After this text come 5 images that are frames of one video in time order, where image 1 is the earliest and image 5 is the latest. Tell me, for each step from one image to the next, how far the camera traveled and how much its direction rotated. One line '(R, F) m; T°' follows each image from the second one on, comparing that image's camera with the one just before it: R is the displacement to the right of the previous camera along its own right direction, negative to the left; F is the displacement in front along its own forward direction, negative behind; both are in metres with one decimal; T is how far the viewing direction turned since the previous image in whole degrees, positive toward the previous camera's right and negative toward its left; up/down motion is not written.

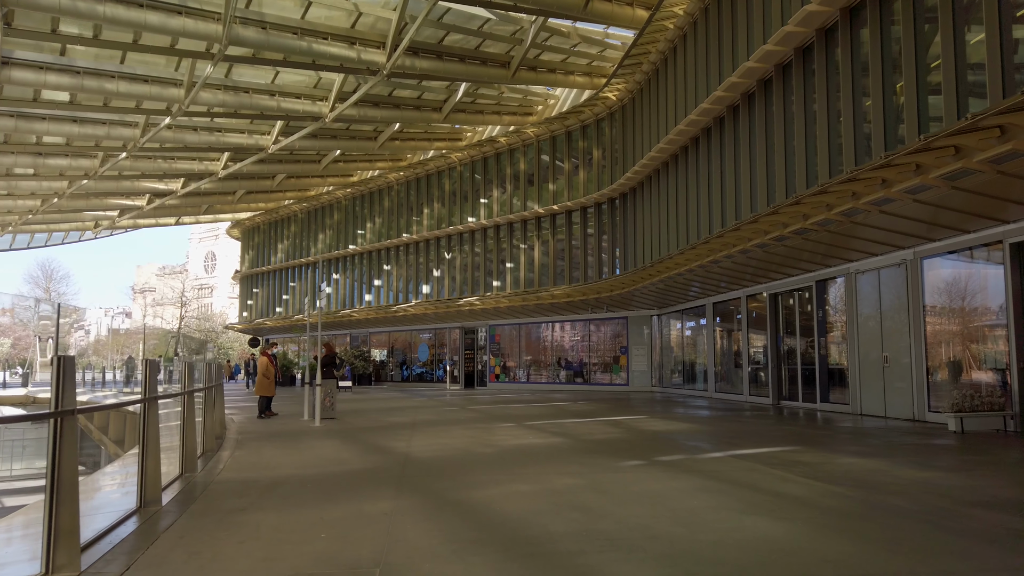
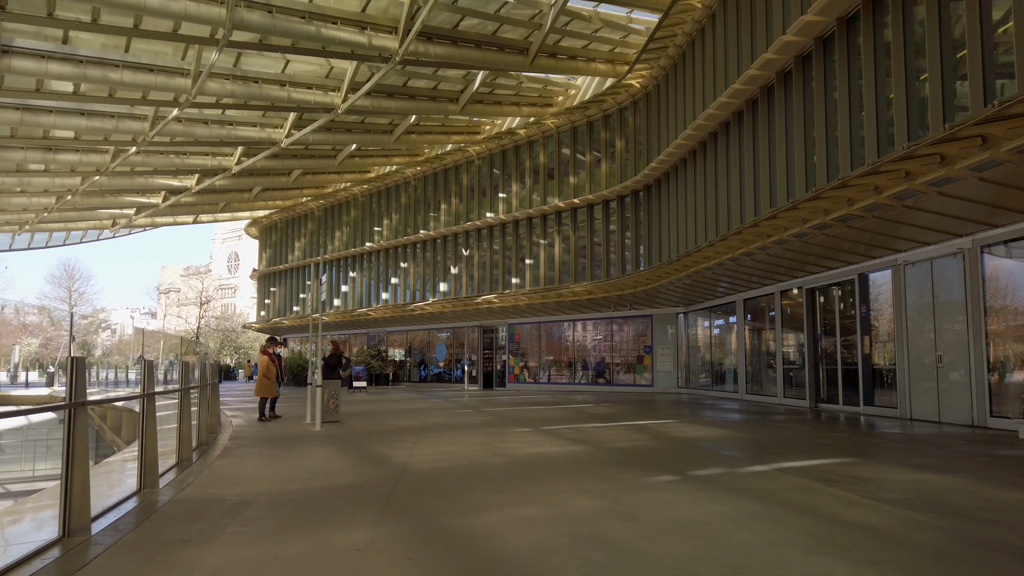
(+0.1, +1.0) m; -2°
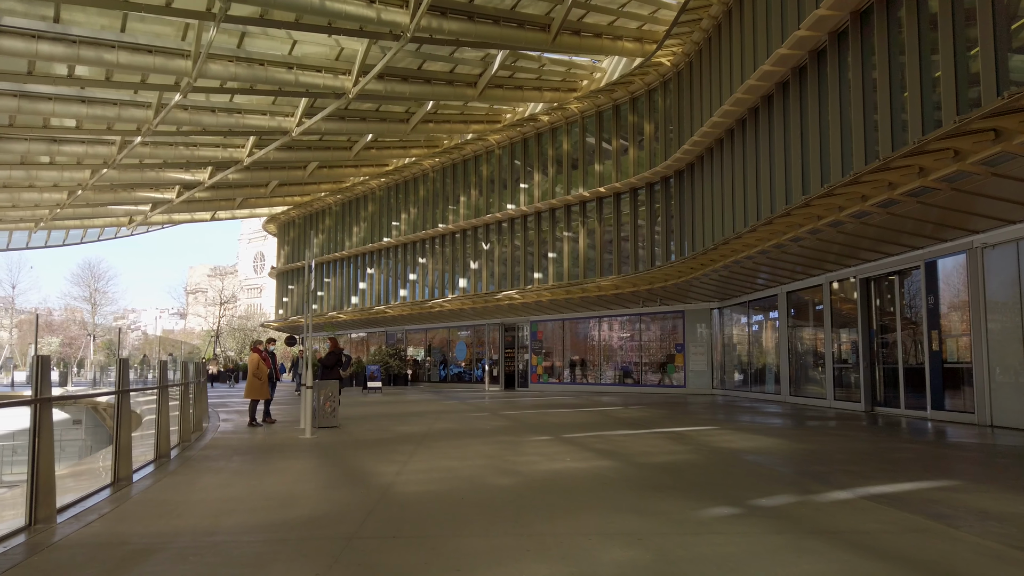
(+0.1, +1.5) m; -2°
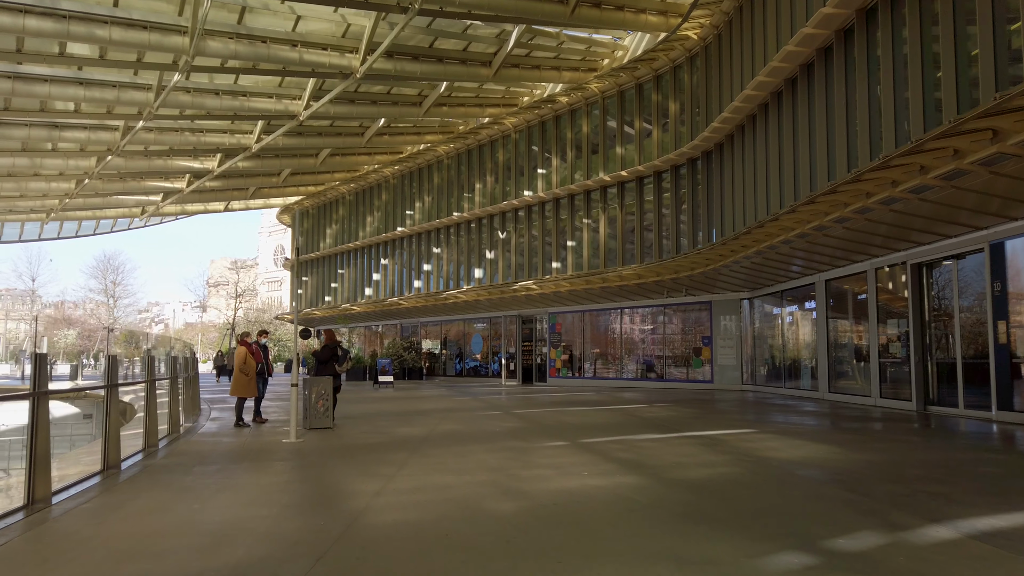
(+0.1, +1.3) m; -2°
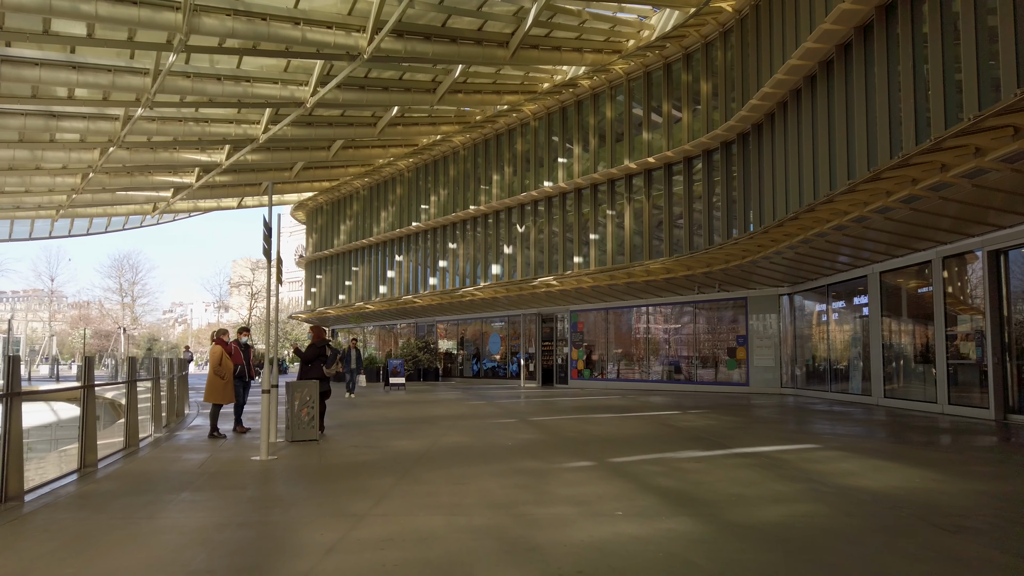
(+0.1, +1.6) m; -2°
